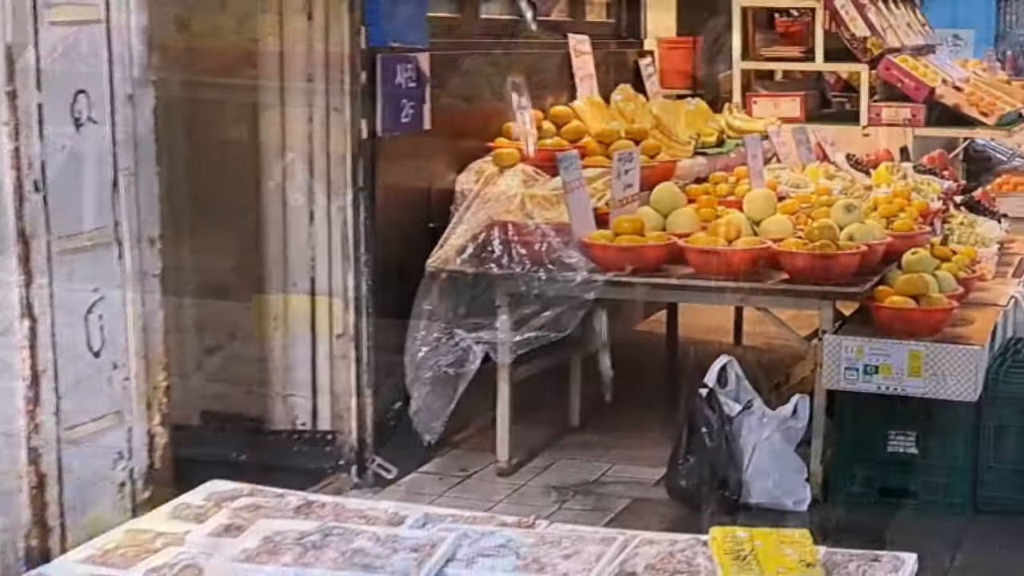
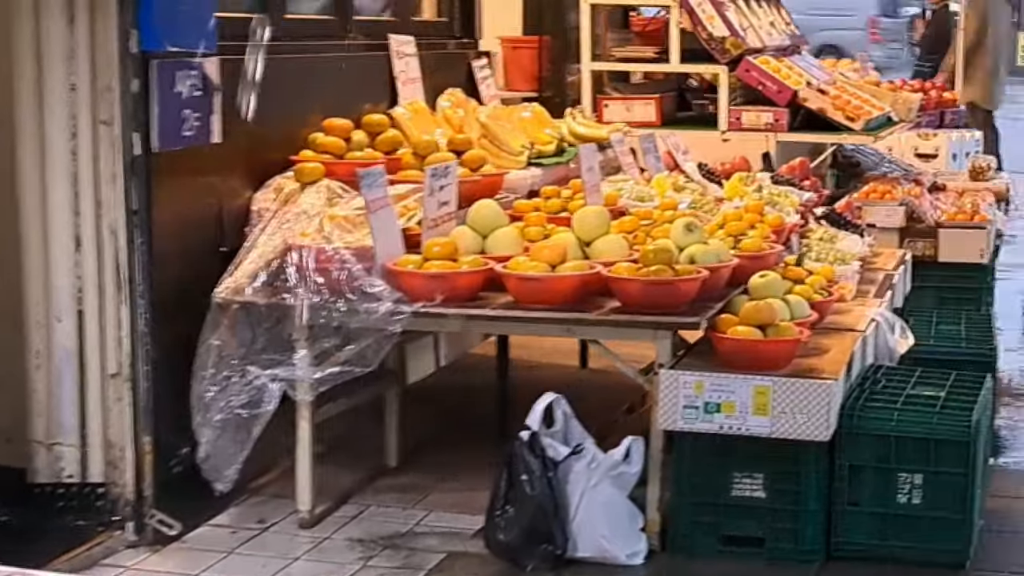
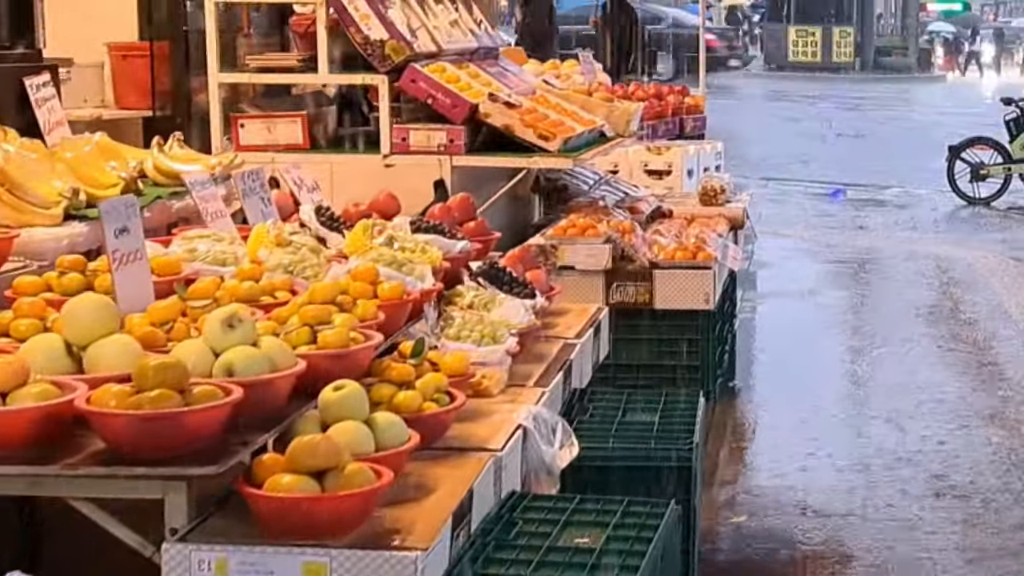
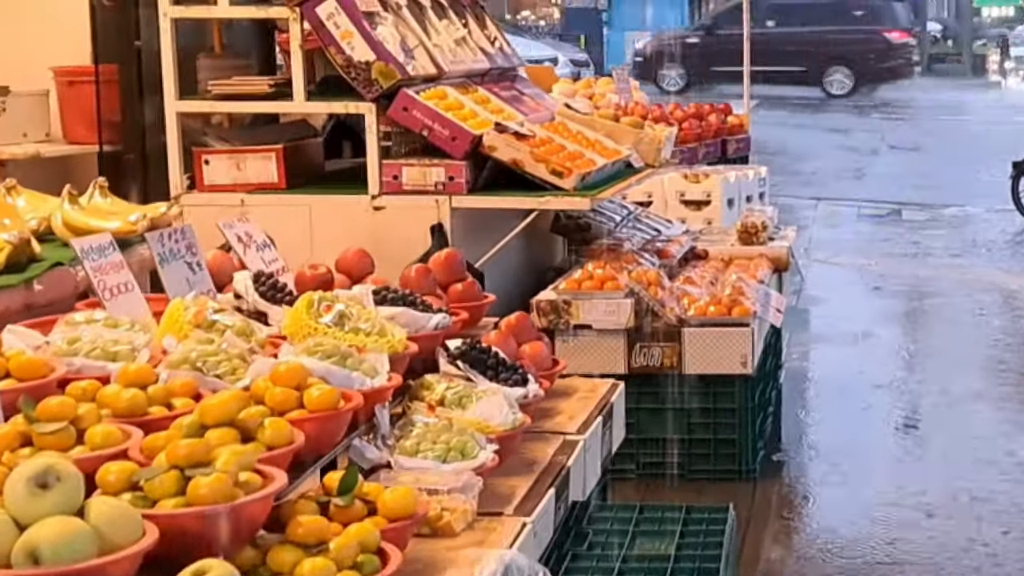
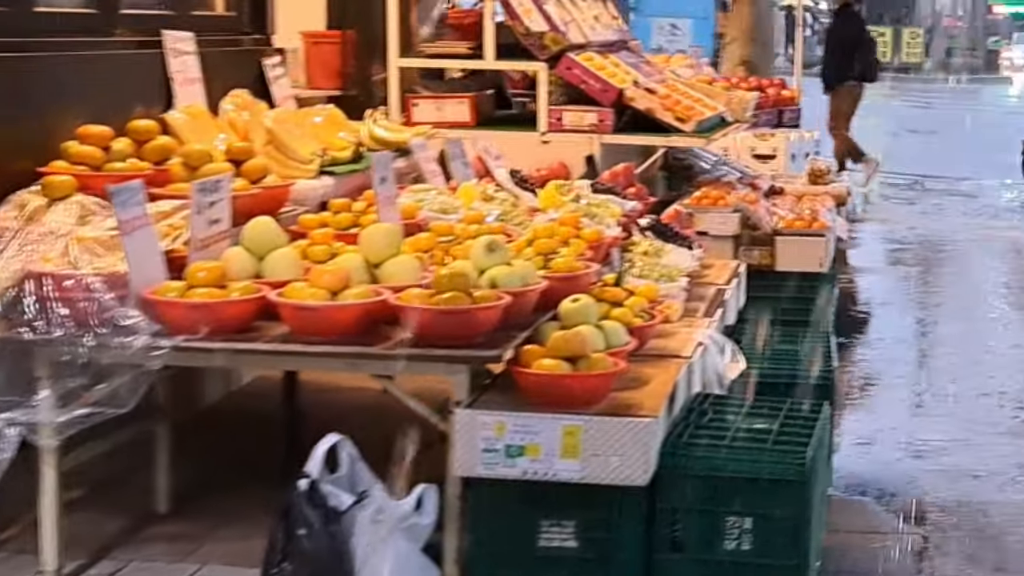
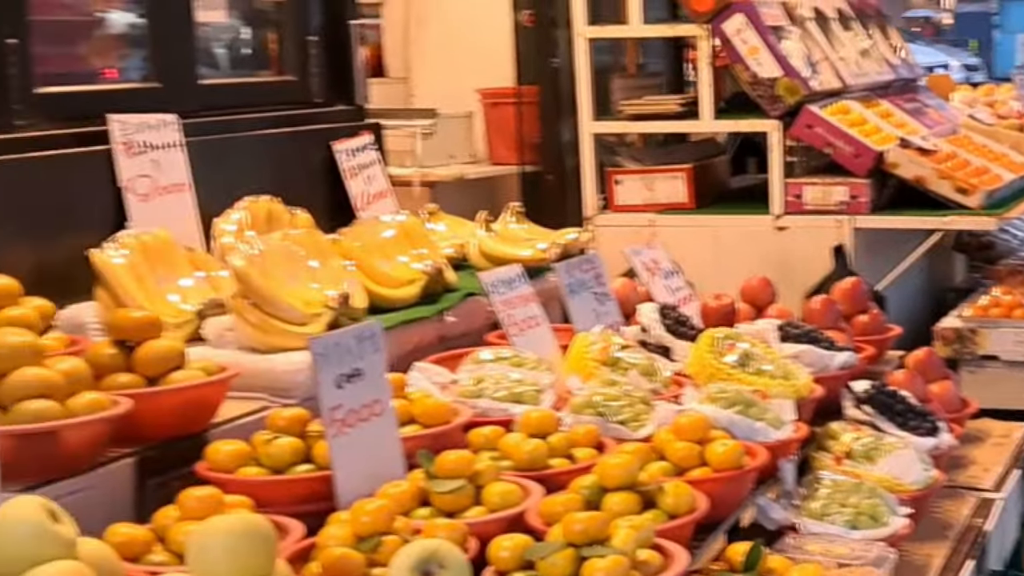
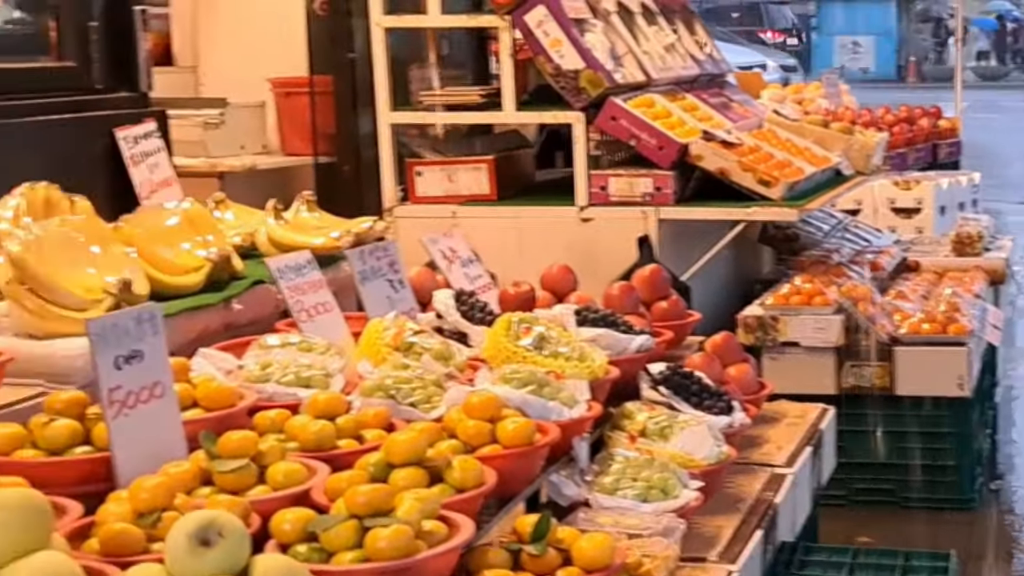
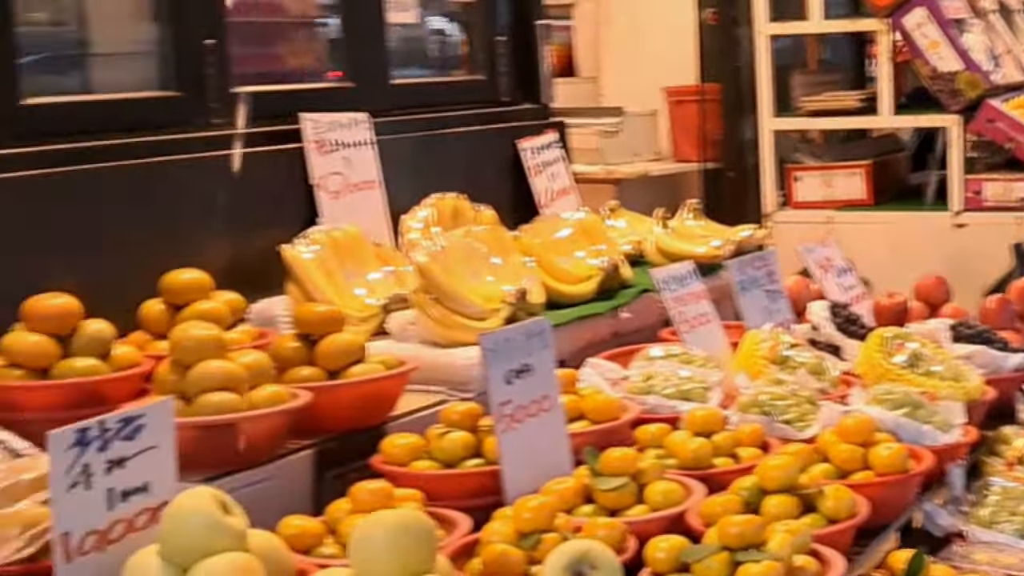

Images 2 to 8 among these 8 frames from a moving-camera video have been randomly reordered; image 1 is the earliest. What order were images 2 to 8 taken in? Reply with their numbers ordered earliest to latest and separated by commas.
2, 5, 3, 4, 7, 6, 8
